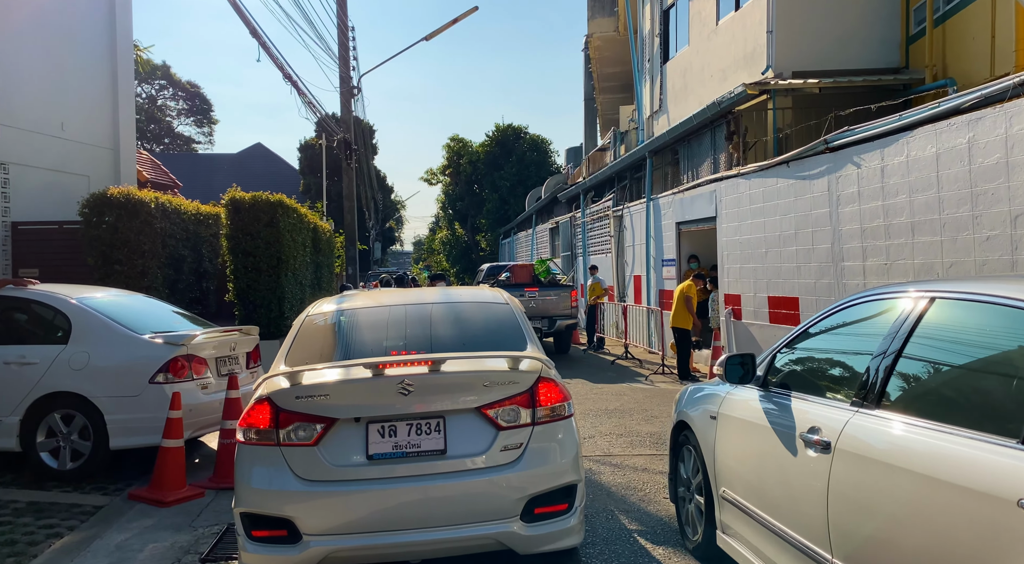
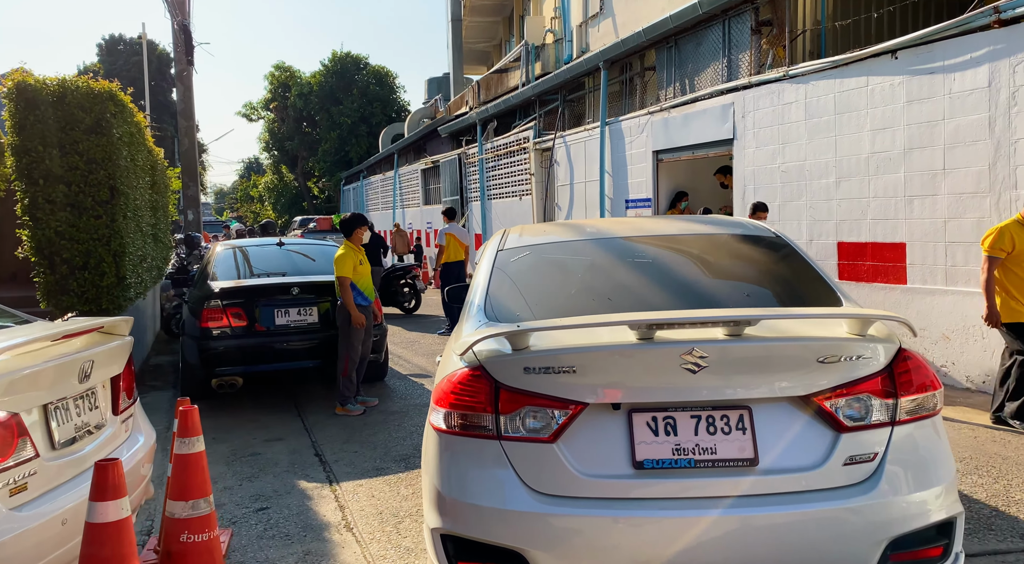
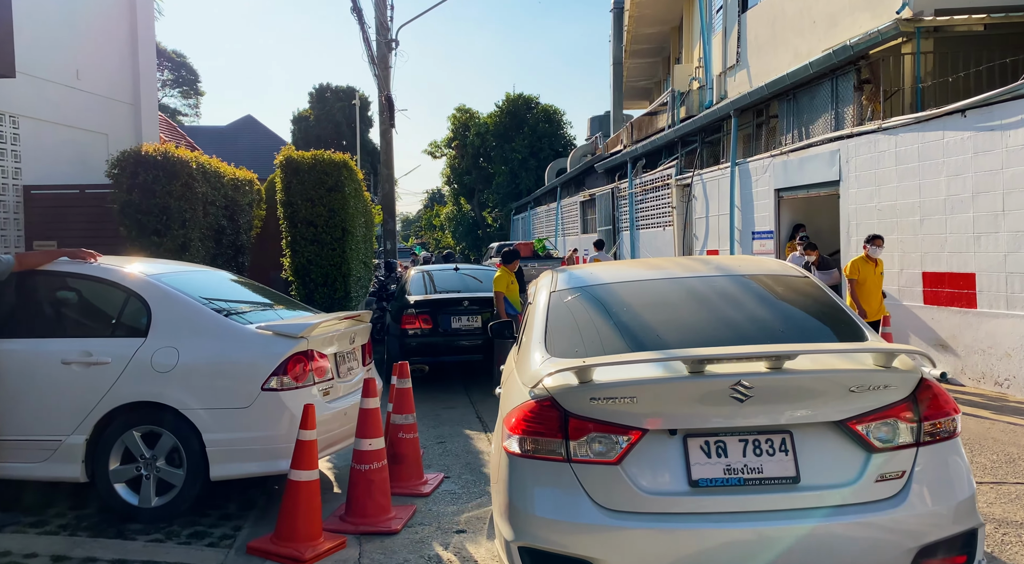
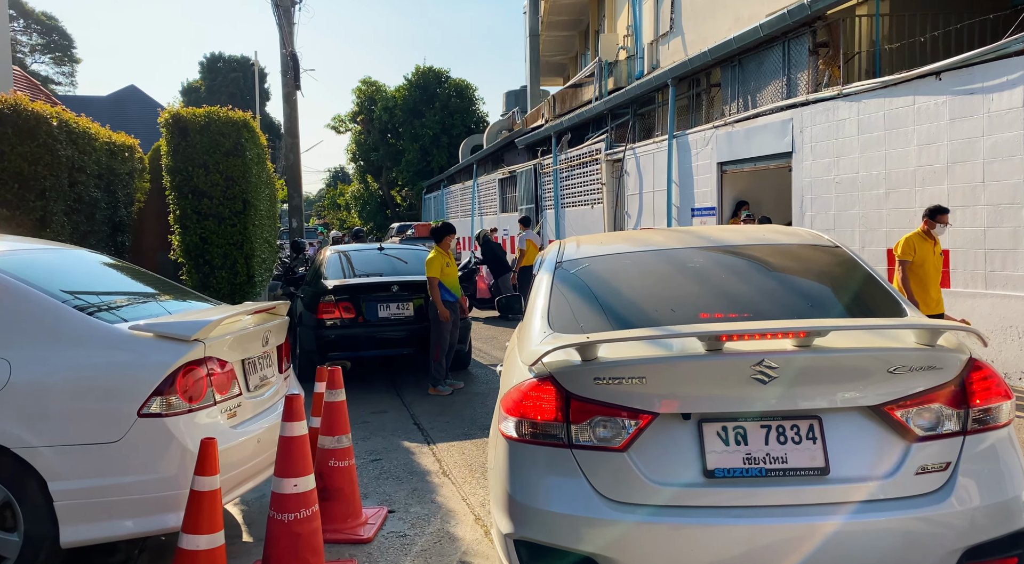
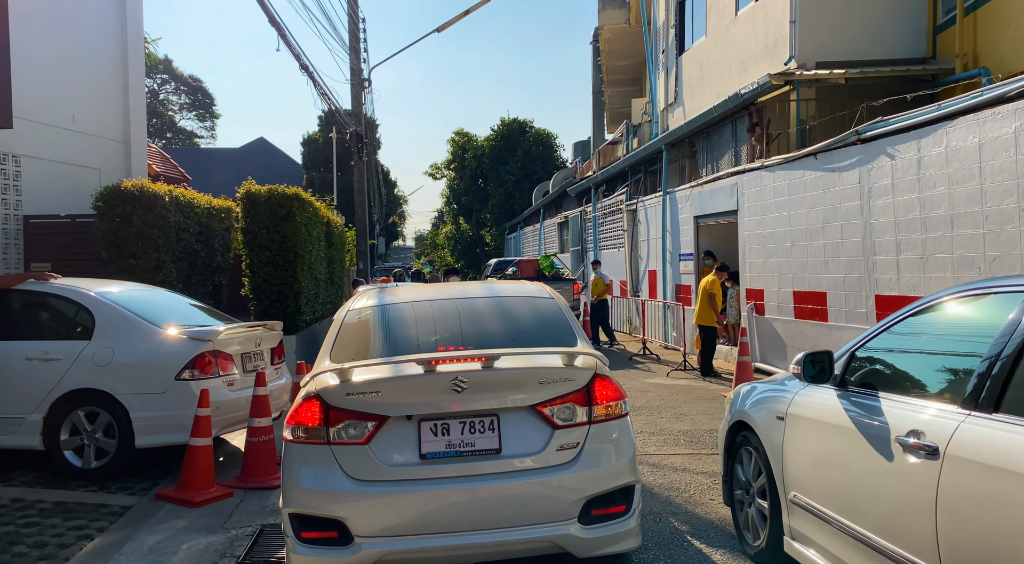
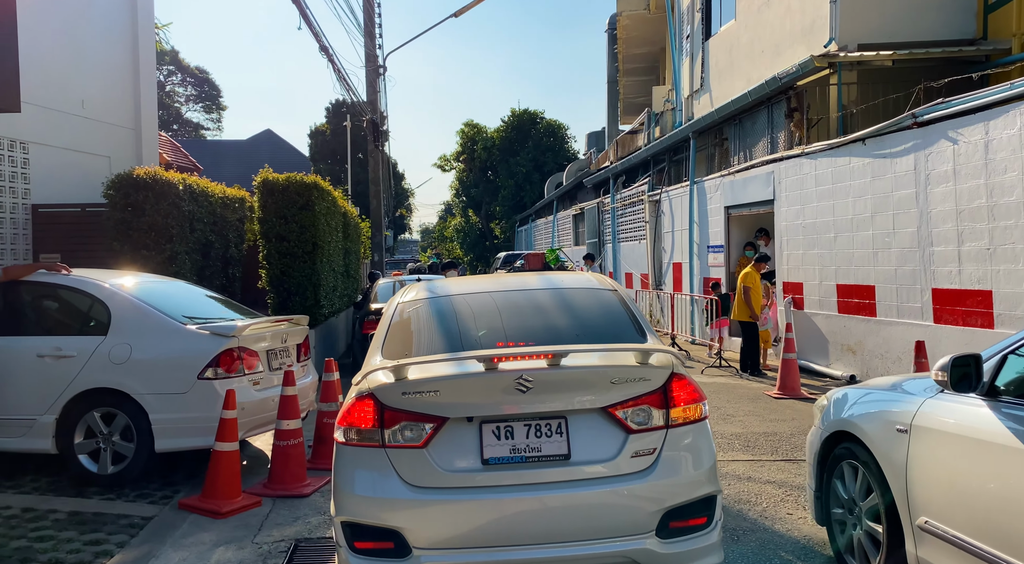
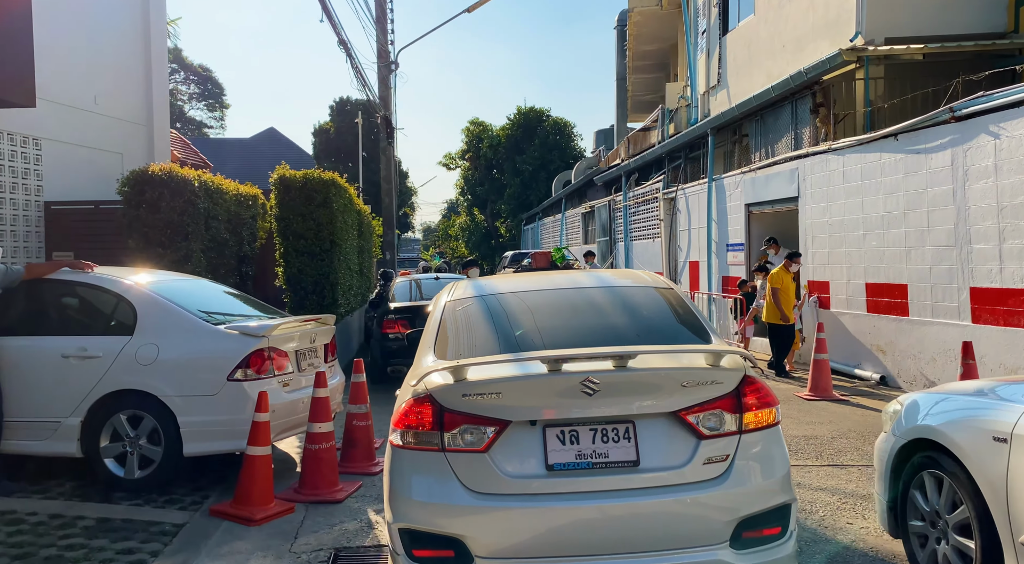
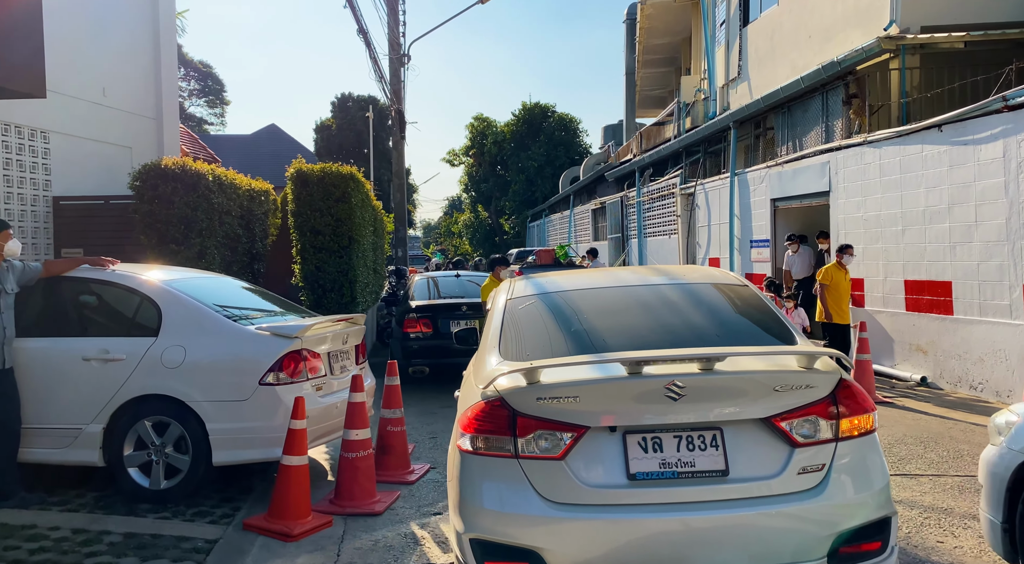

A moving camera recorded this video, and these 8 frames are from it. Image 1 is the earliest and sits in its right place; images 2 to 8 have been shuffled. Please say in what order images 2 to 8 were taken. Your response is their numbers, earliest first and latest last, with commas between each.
5, 6, 7, 8, 3, 4, 2
